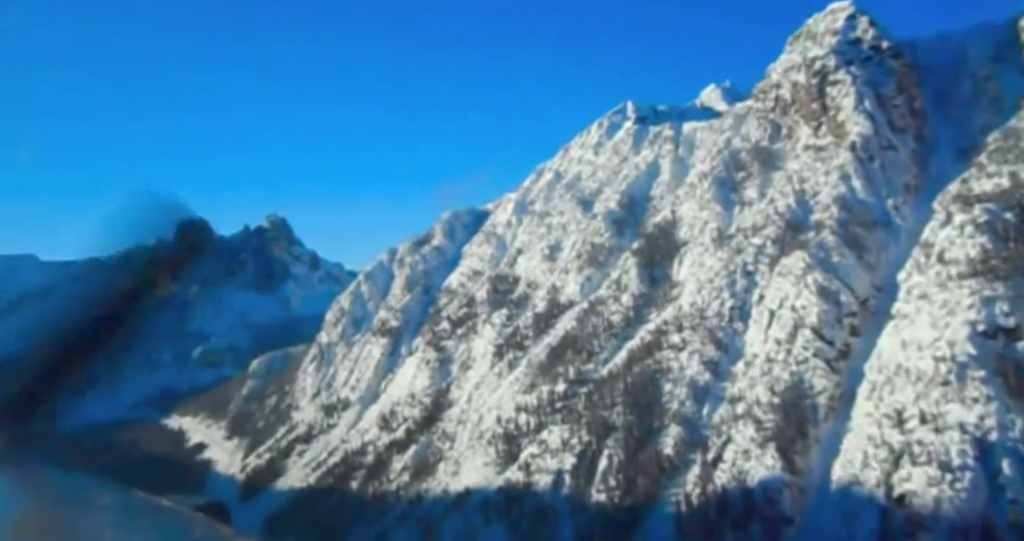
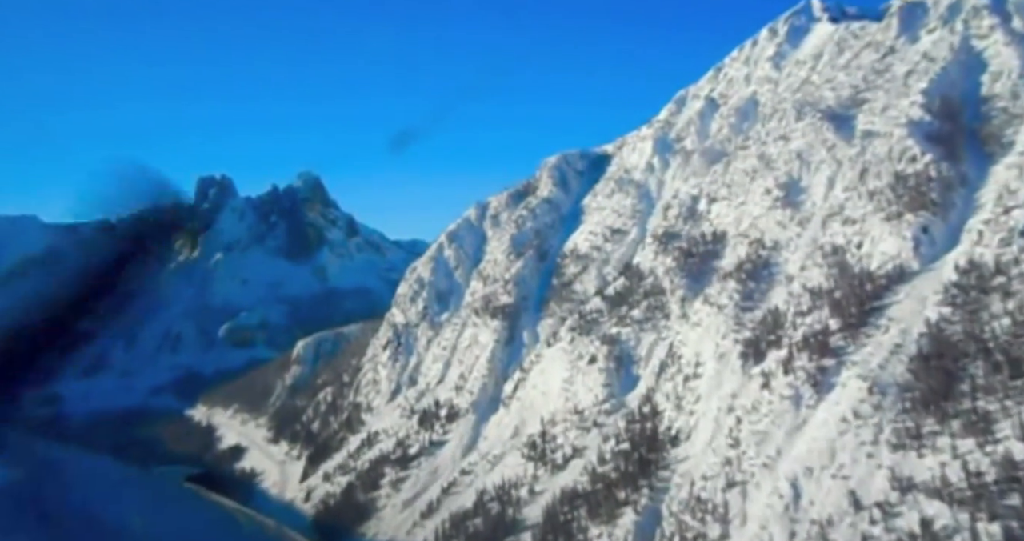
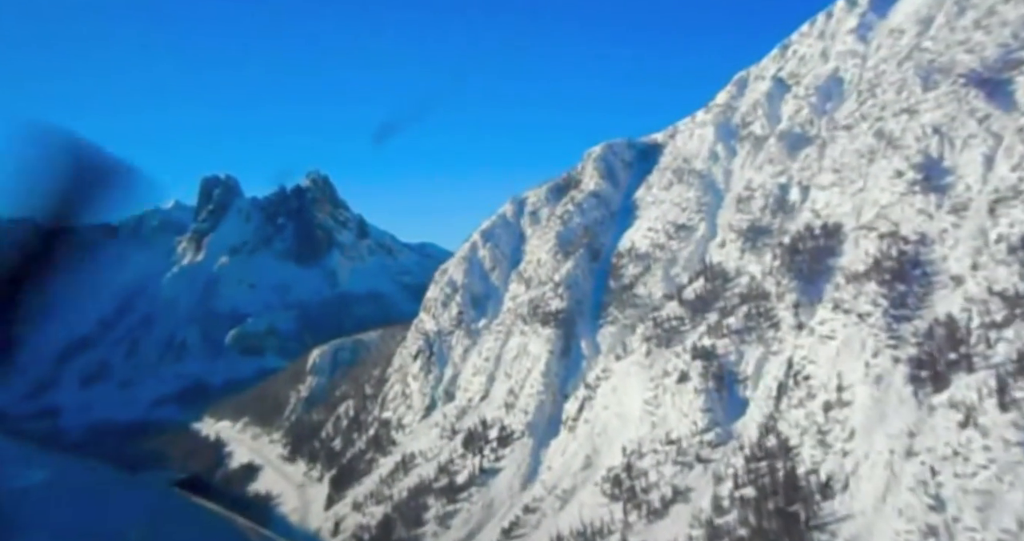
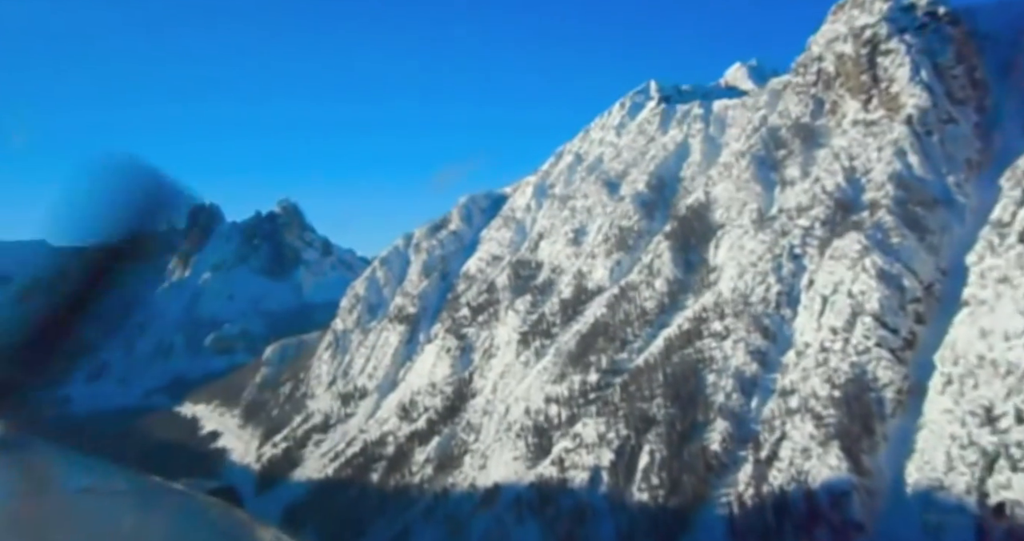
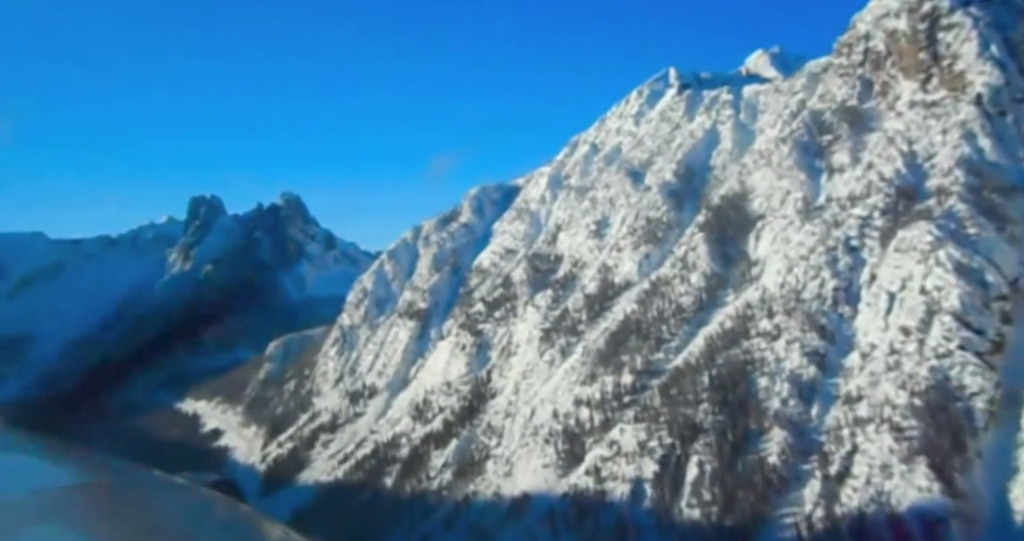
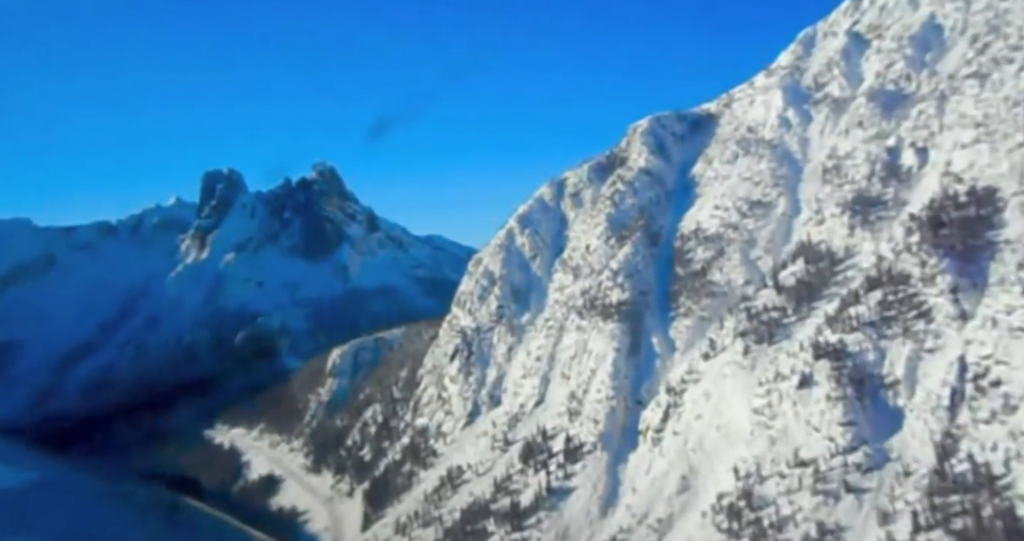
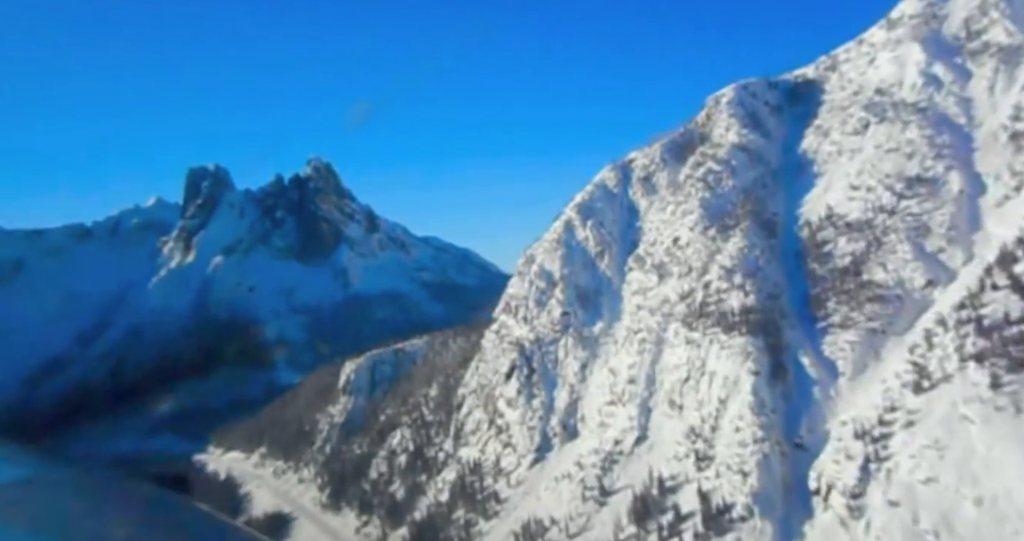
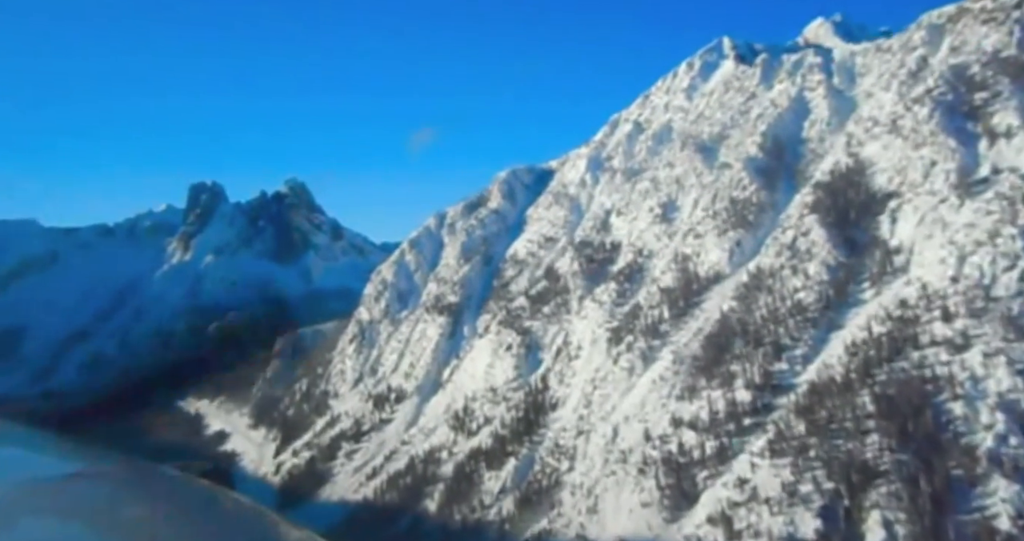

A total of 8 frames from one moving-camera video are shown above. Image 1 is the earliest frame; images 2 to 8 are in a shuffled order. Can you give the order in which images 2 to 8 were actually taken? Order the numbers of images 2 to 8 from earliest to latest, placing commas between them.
4, 5, 8, 2, 3, 6, 7
